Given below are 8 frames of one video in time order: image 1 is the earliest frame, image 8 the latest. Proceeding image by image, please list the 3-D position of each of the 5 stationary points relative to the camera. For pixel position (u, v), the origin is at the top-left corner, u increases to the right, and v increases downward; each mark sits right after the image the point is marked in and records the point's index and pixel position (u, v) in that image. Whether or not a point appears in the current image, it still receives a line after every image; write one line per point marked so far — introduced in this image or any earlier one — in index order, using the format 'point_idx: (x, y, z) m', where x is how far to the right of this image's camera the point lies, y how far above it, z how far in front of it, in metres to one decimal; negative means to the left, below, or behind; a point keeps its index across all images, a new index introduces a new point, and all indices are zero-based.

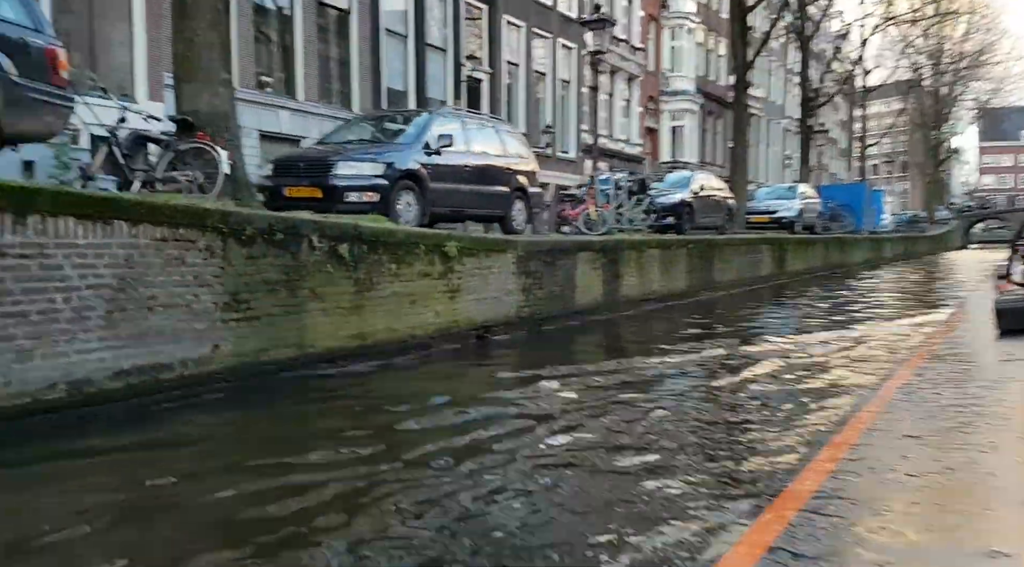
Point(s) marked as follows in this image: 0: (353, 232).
0: (-1.1, +0.4, +6.0) m
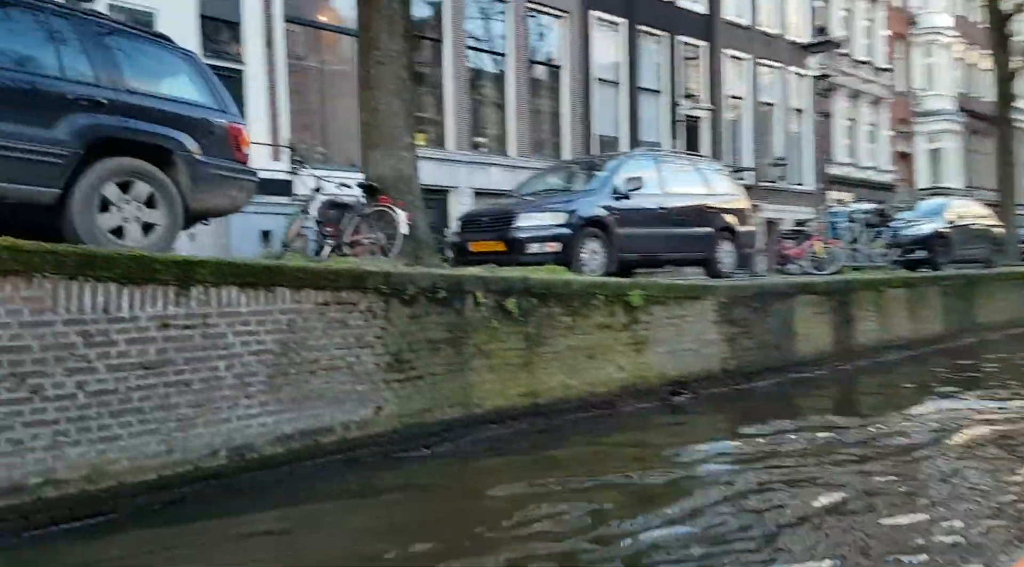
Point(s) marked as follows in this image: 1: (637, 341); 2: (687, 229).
0: (+0.1, 0.0, +5.9) m
1: (+0.9, -0.4, +6.9) m
2: (+1.7, +0.6, +9.8) m
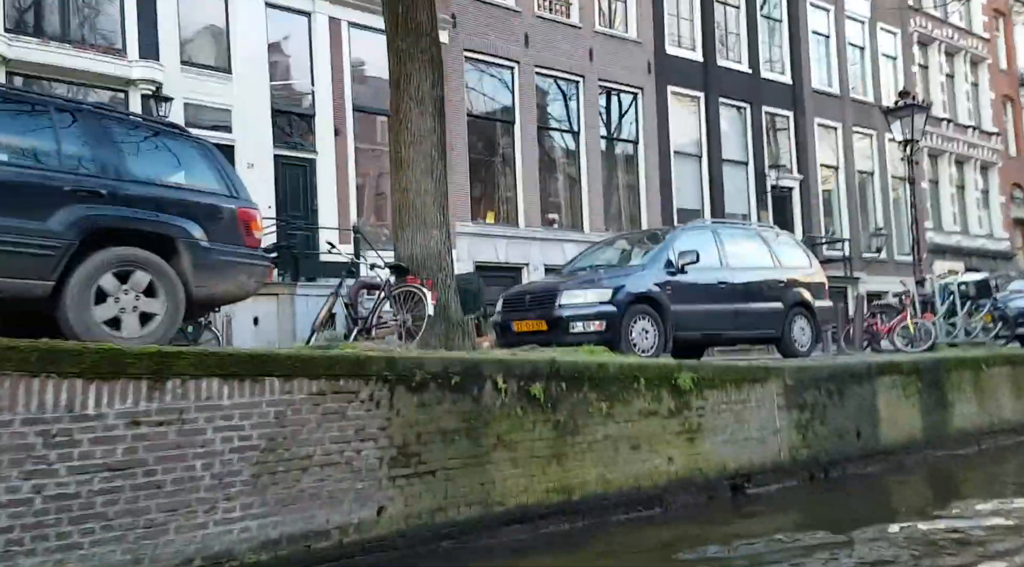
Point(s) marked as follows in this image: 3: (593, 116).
0: (+0.2, -0.5, +5.4) m
1: (+1.2, -1.0, +6.3) m
2: (+2.3, -0.2, +9.2) m
3: (+1.8, +3.4, +18.9) m
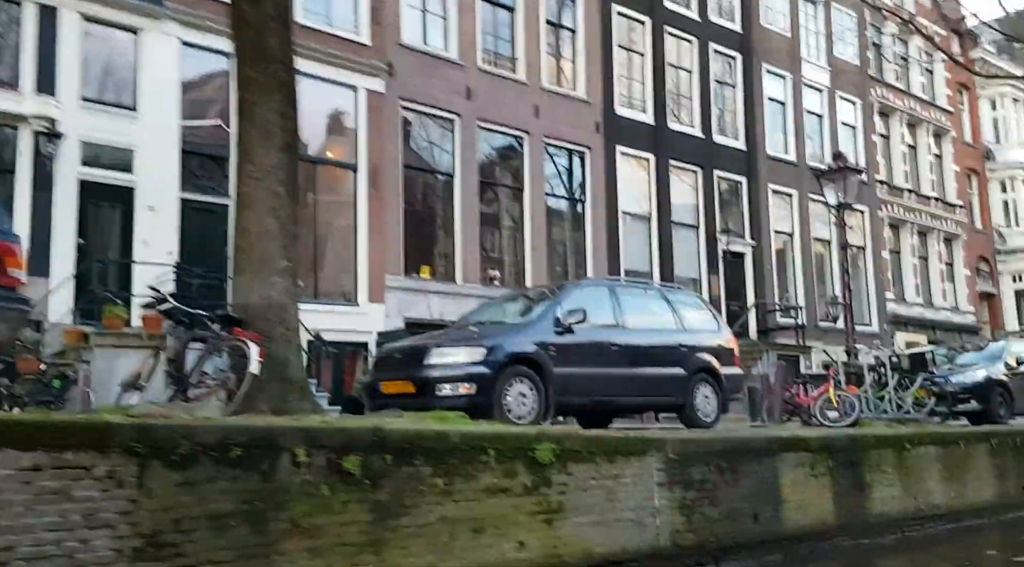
0: (-0.7, -0.8, +4.7) m
1: (+0.2, -1.4, +5.5) m
2: (+1.2, -0.8, +8.4) m
3: (+0.6, +2.2, +18.3) m
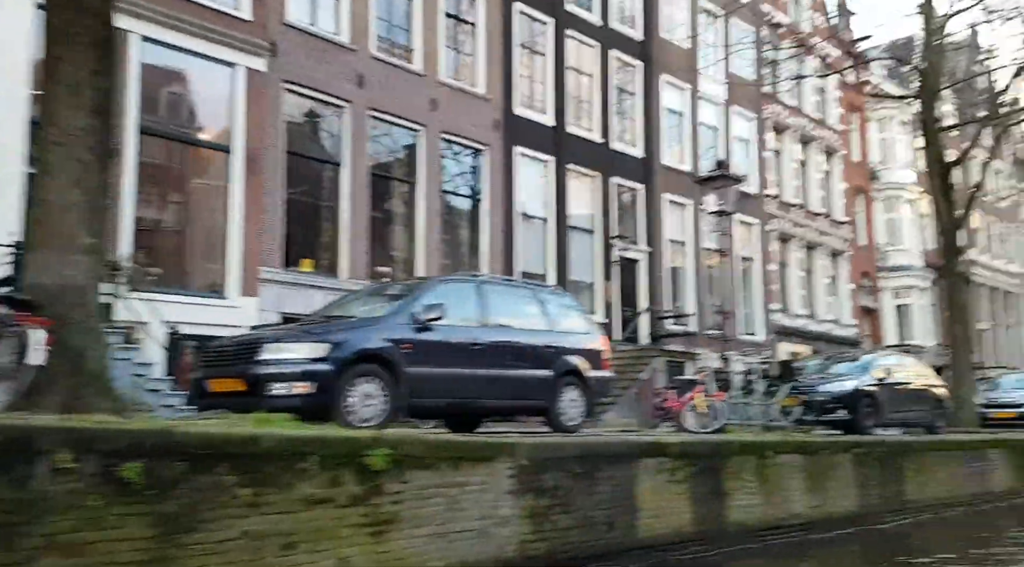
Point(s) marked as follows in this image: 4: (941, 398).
0: (-1.6, -0.7, +4.1) m
1: (-0.7, -1.3, +5.0) m
2: (0.0, -0.8, +8.0) m
3: (-1.6, +2.2, +17.8) m
4: (+6.9, -1.8, +14.7) m
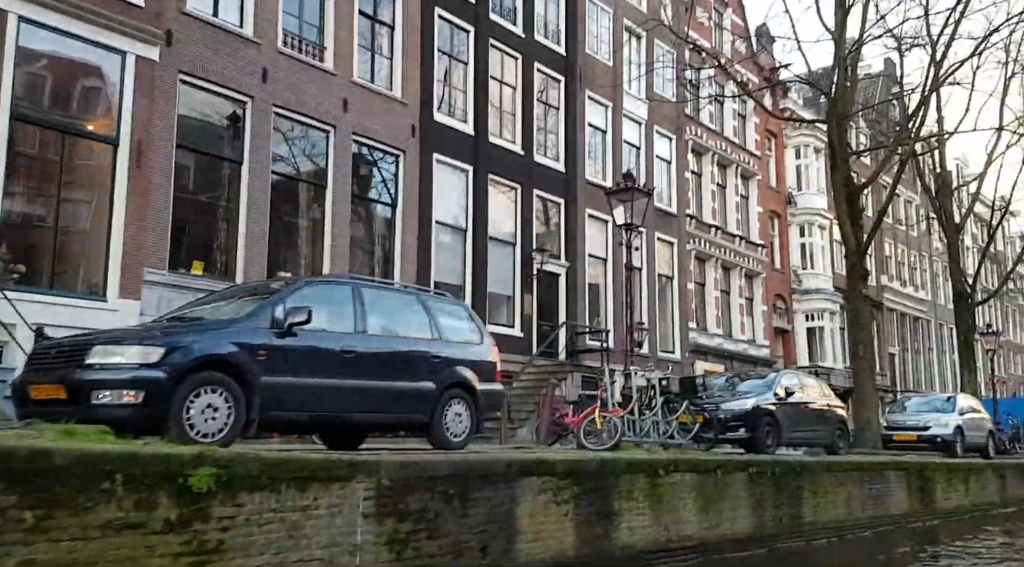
0: (-2.3, -0.7, +3.4) m
1: (-1.5, -1.3, +4.4) m
2: (-1.0, -0.8, +7.5) m
3: (-3.2, +2.0, +17.2) m
4: (+5.3, -2.2, +14.7) m
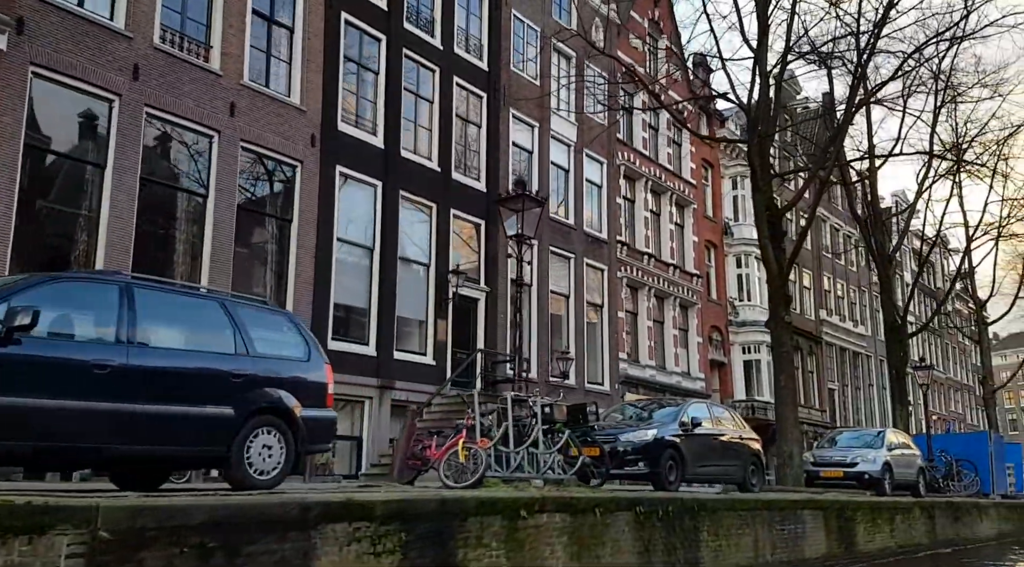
0: (-3.3, -0.5, +2.0) m
1: (-2.6, -1.2, +3.0) m
2: (-2.3, -0.8, +6.1) m
3: (-5.0, +1.7, +15.8) m
4: (+3.7, -2.5, +13.6) m
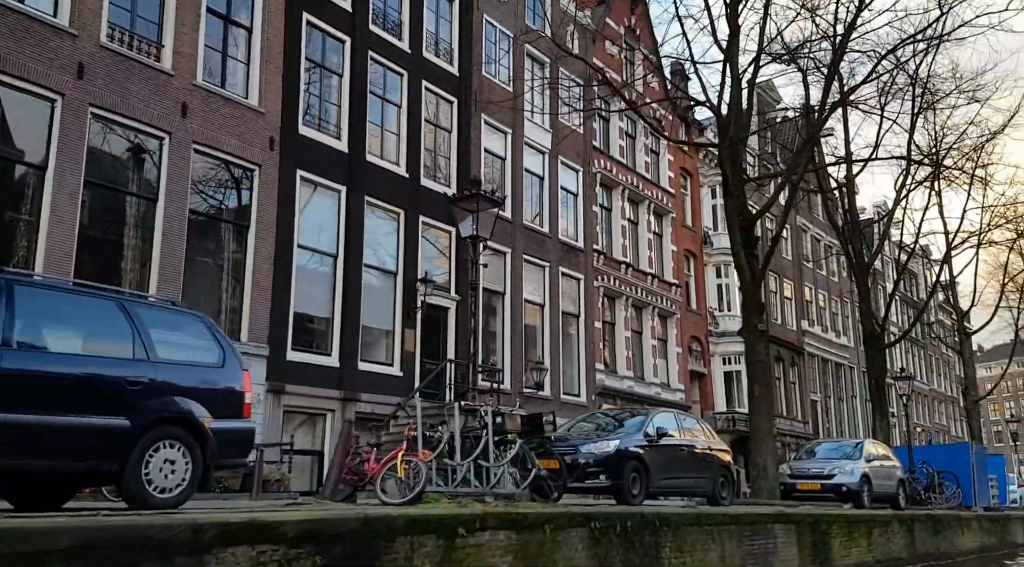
0: (-3.7, -0.4, +1.4) m
1: (-3.1, -1.1, +2.4) m
2: (-2.8, -0.8, +5.5) m
3: (-5.6, +1.6, +15.2) m
4: (+3.1, -2.6, +13.0) m
